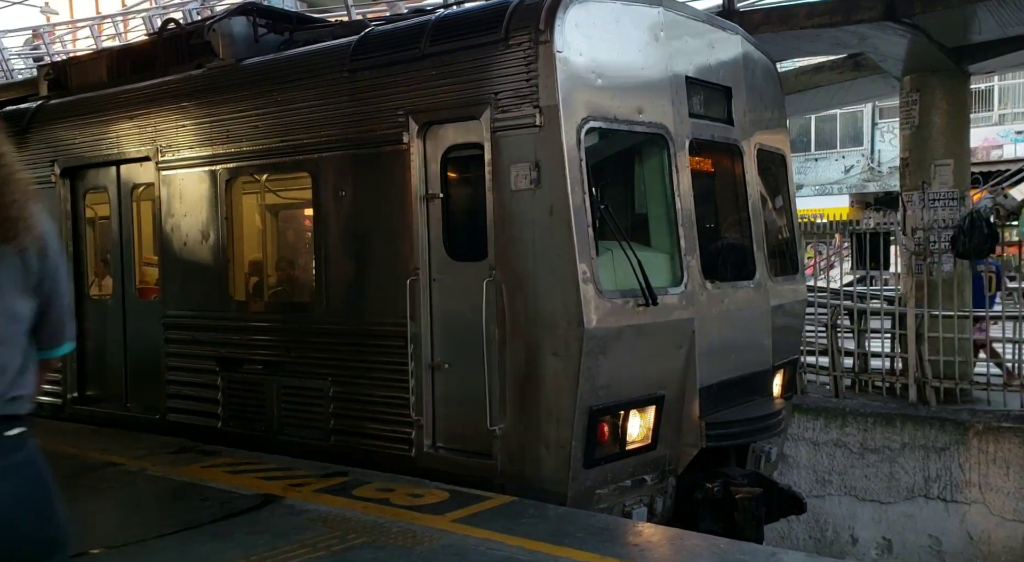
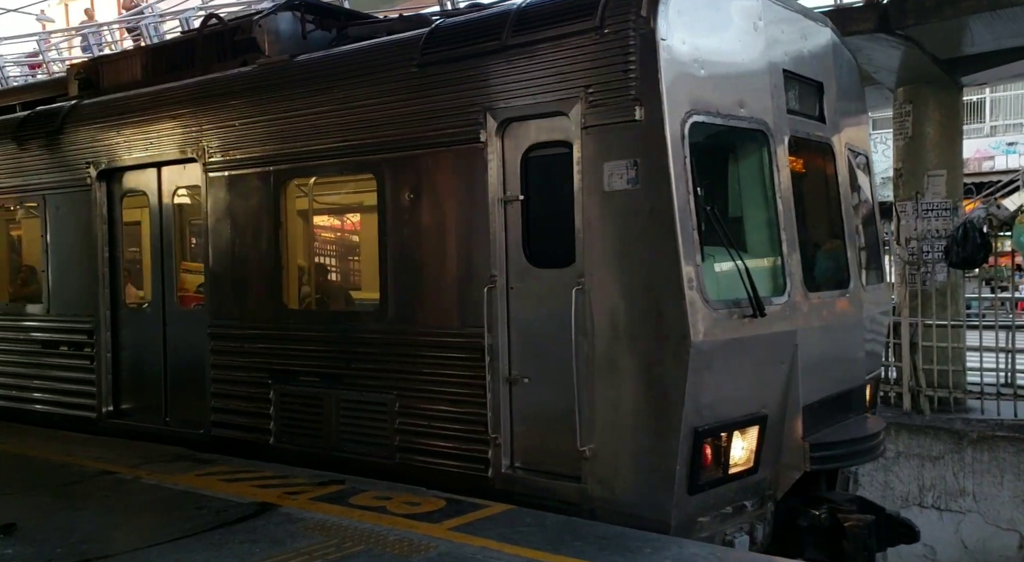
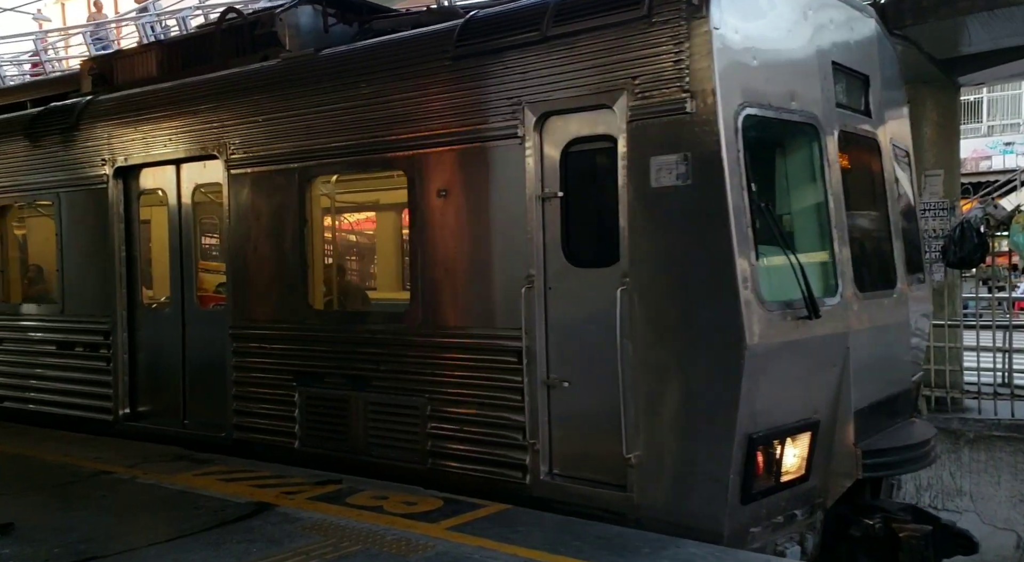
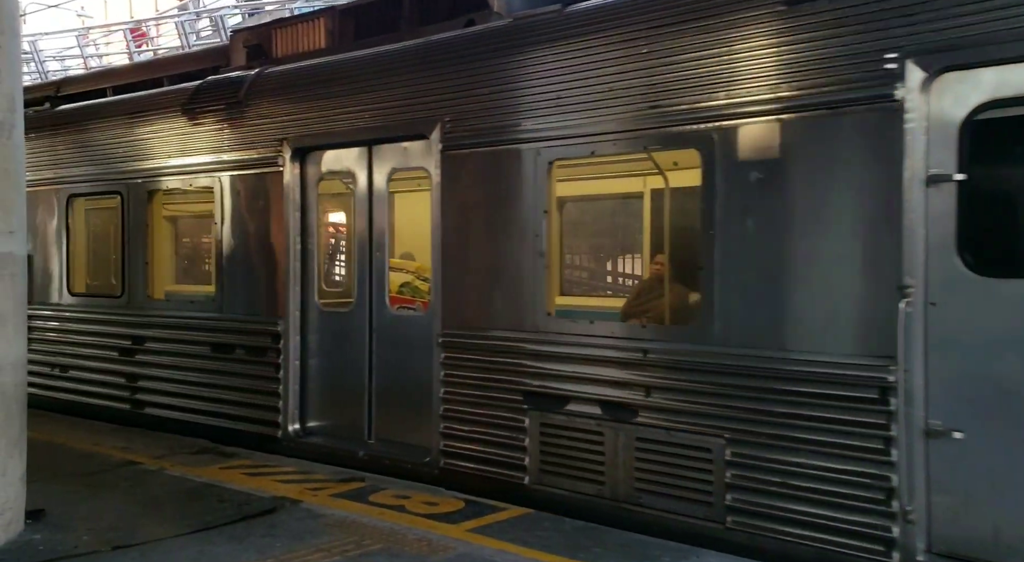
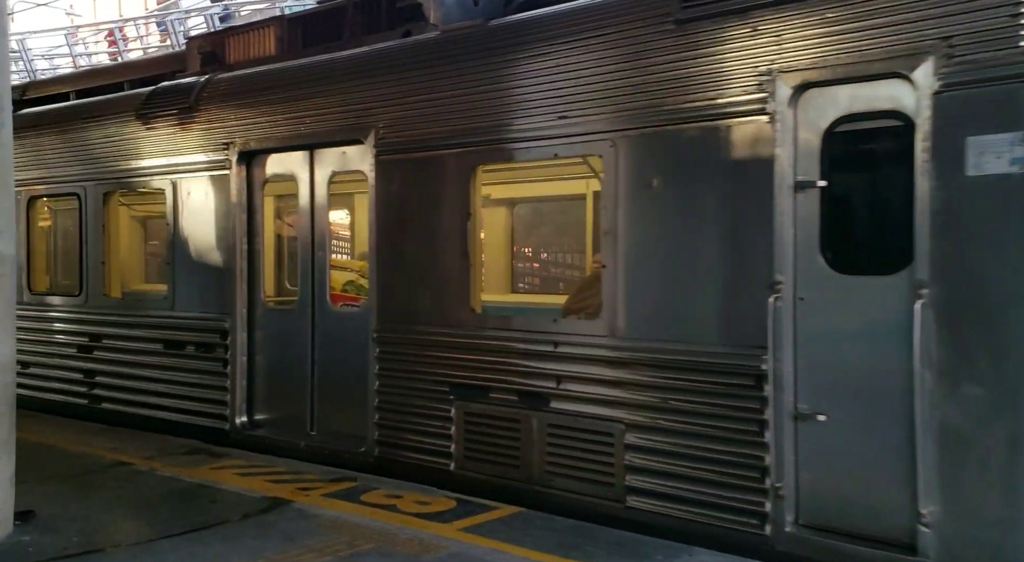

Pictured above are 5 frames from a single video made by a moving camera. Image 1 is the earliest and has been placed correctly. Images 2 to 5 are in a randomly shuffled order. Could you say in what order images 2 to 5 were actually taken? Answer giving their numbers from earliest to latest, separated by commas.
2, 3, 5, 4
